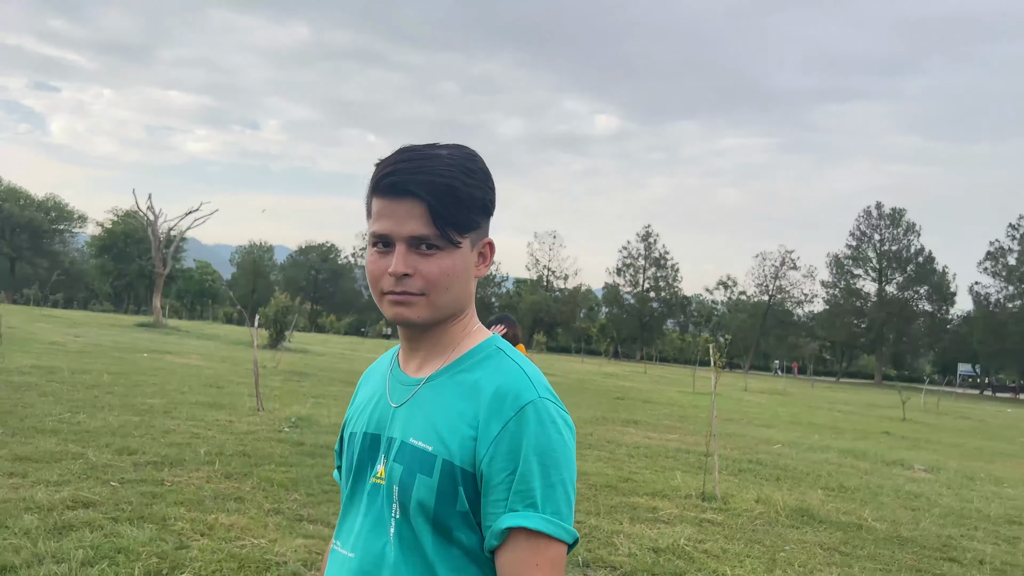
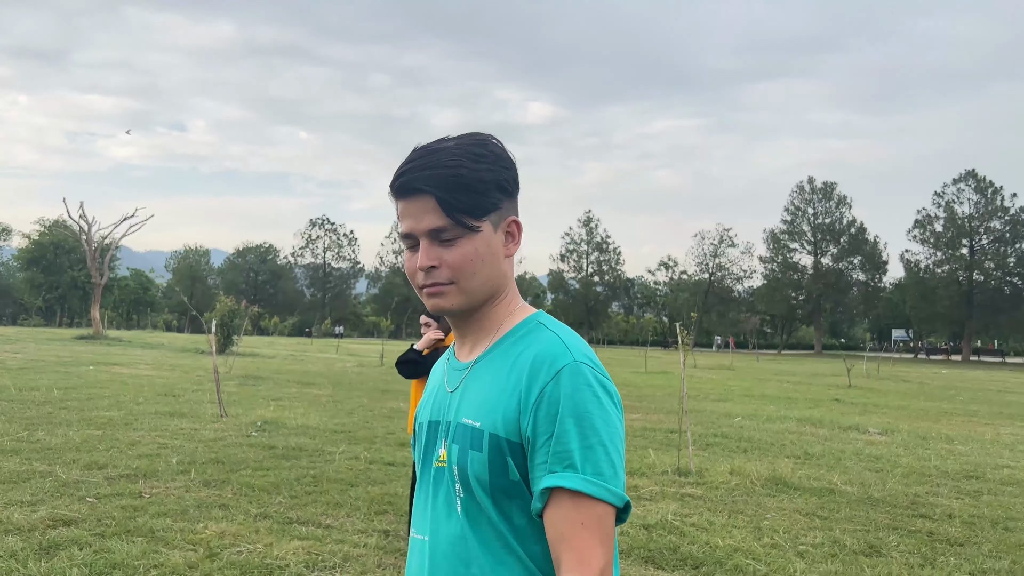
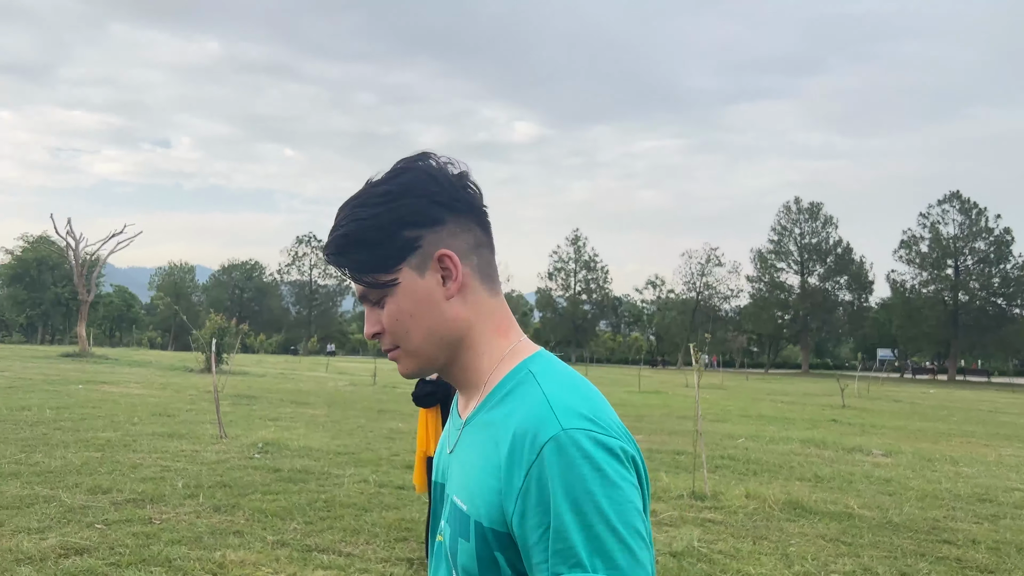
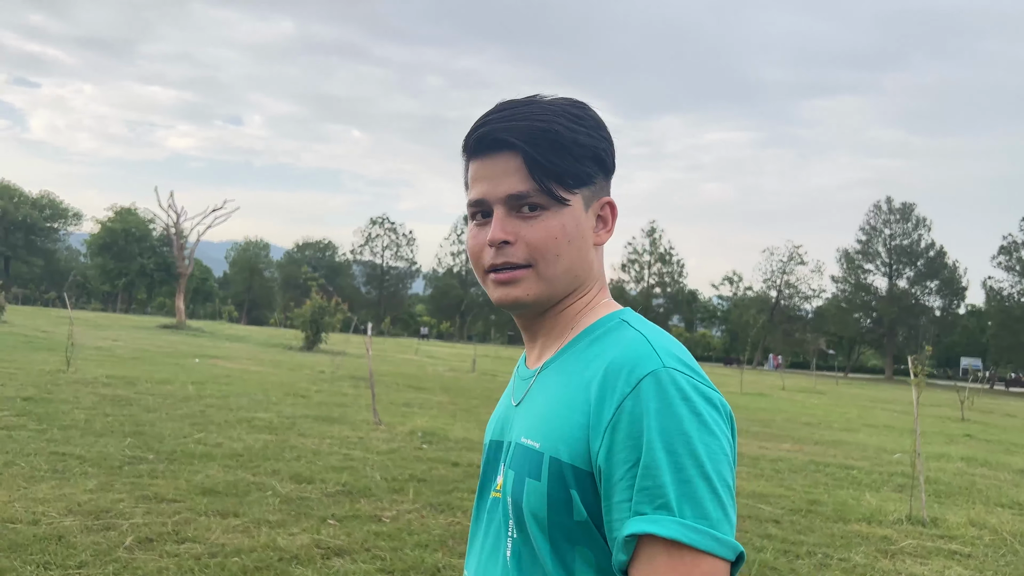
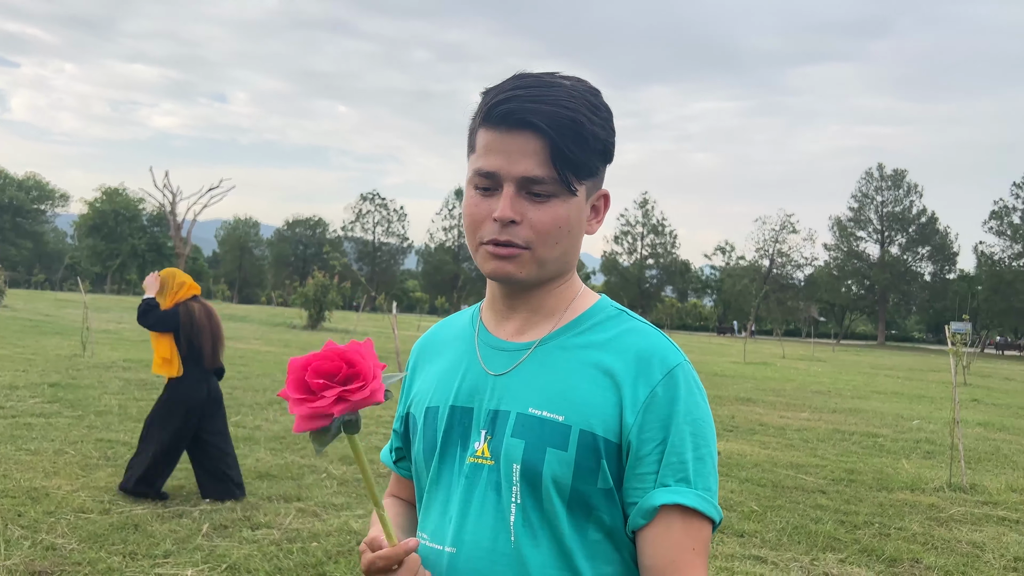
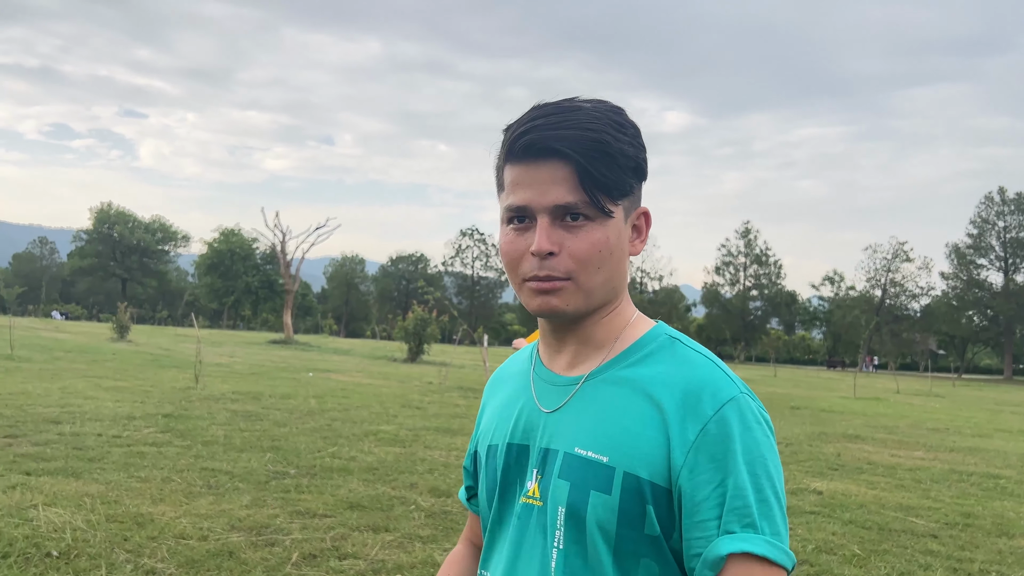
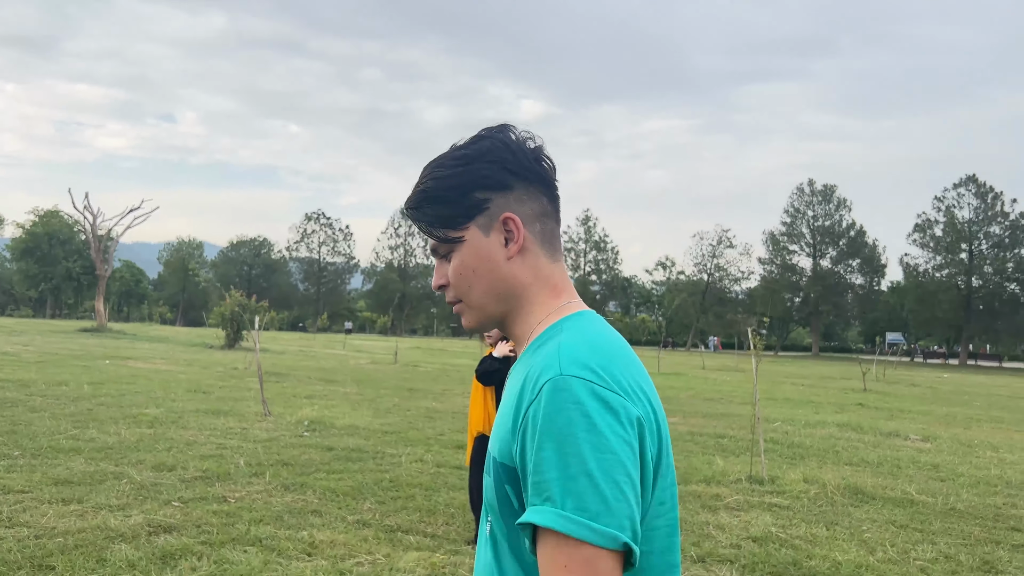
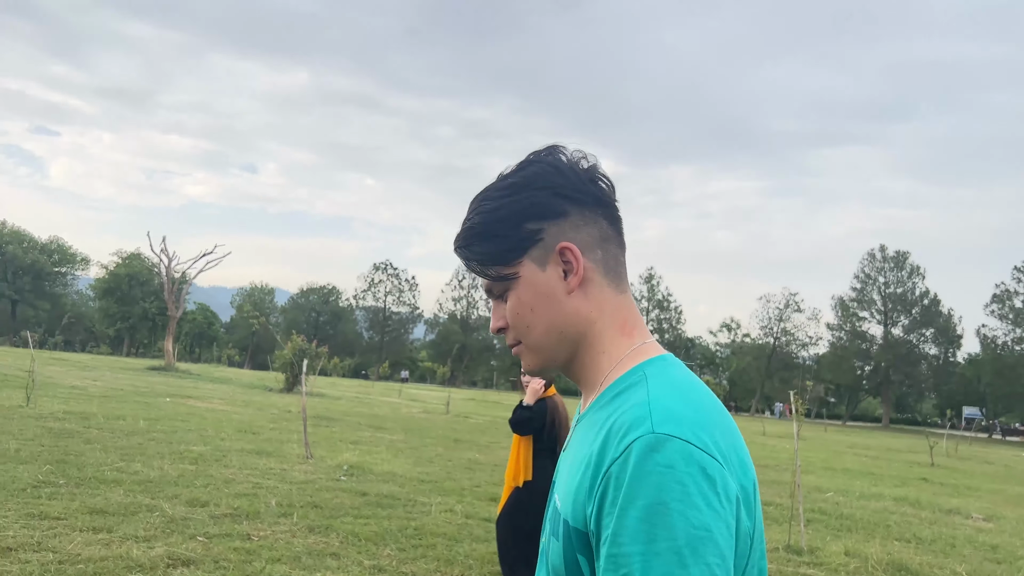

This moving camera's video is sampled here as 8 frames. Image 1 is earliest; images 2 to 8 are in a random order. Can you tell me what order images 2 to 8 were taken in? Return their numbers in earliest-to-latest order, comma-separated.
2, 3, 8, 7, 4, 6, 5
